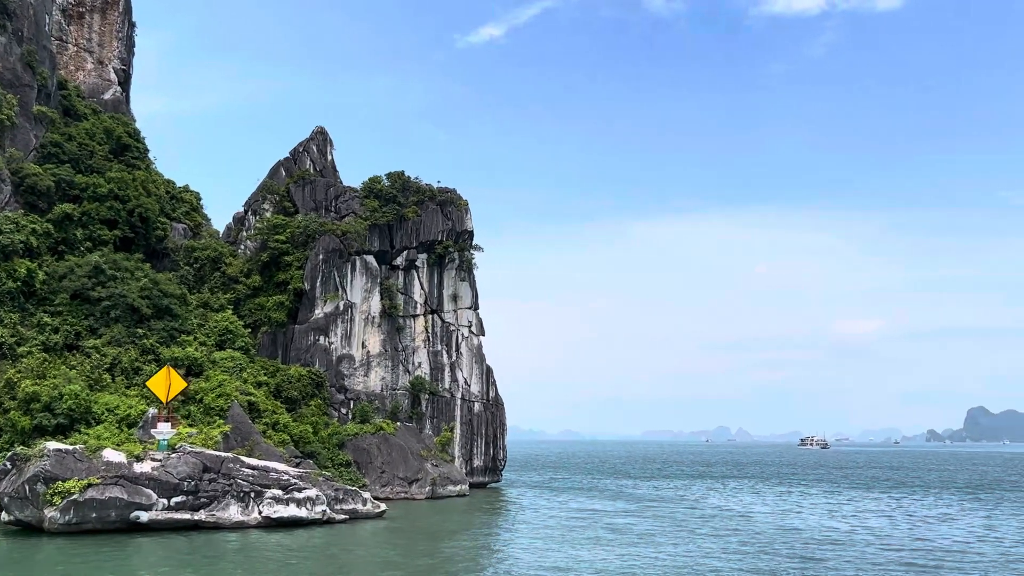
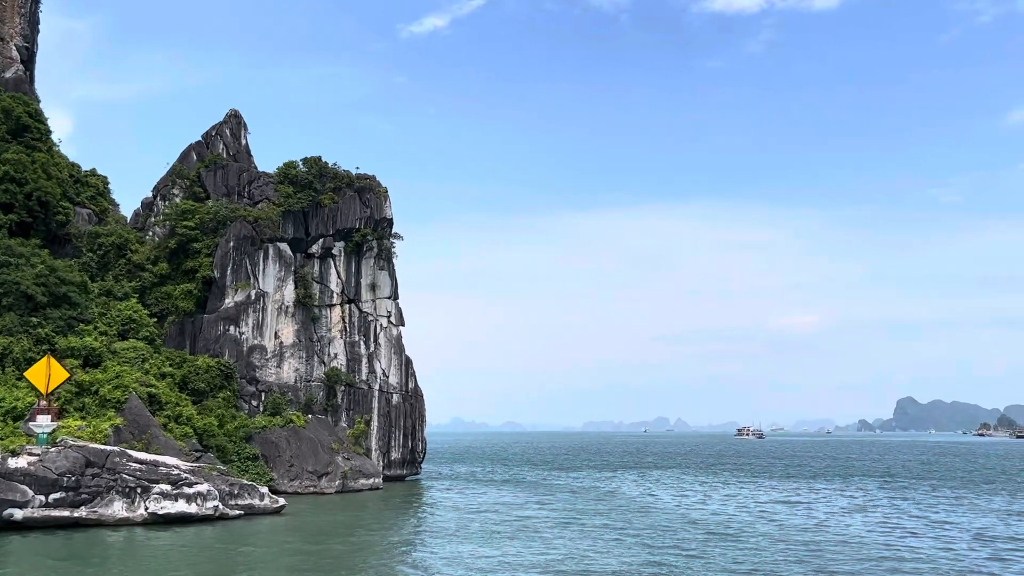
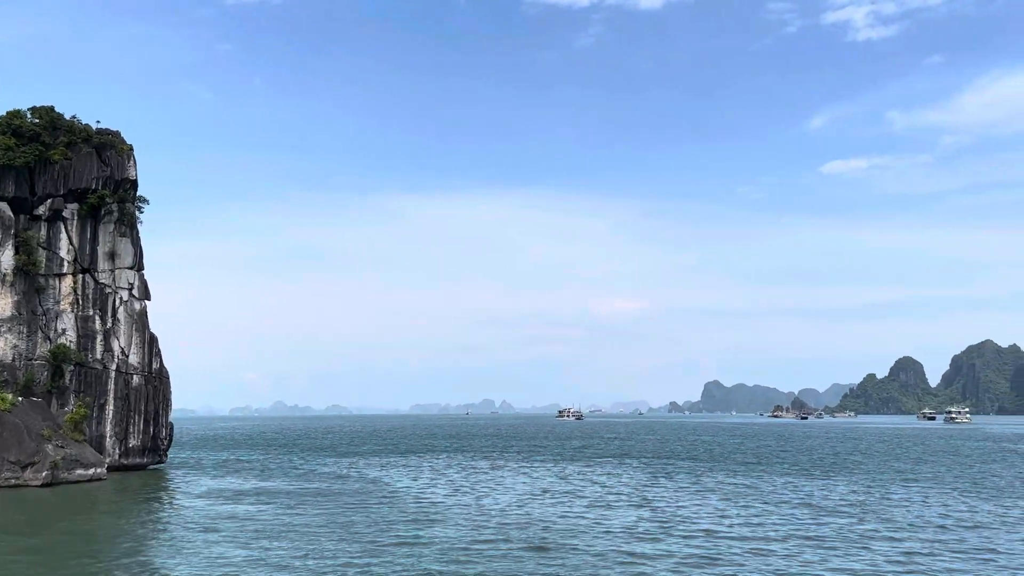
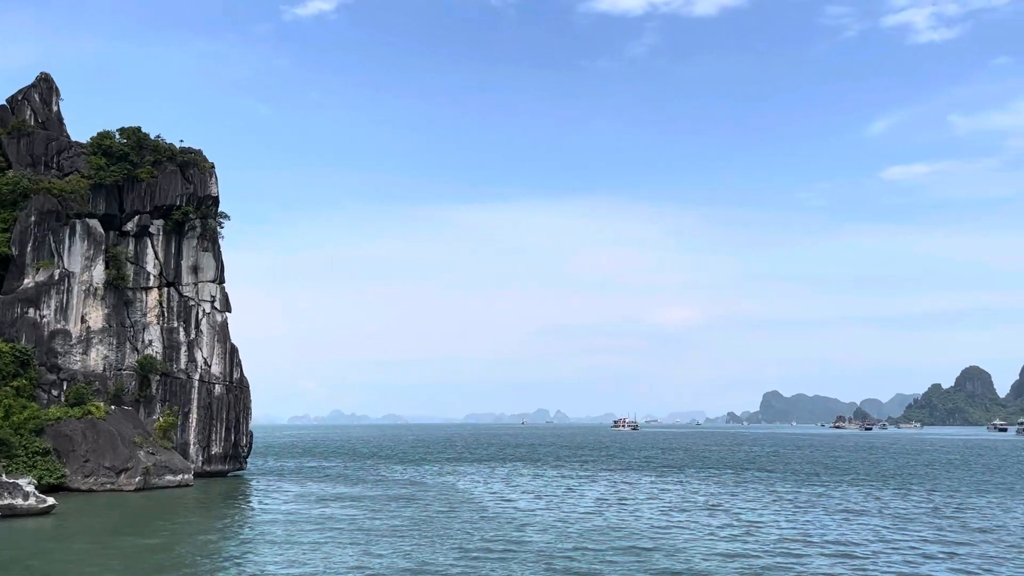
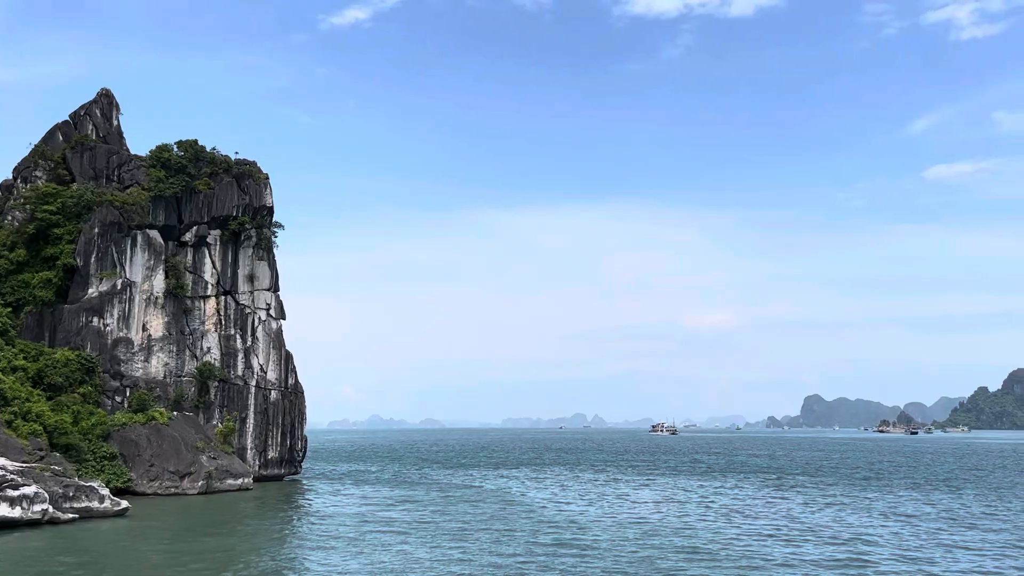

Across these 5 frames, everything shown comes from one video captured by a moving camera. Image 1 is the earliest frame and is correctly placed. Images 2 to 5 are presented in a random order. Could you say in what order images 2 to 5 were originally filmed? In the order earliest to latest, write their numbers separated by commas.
2, 5, 4, 3
